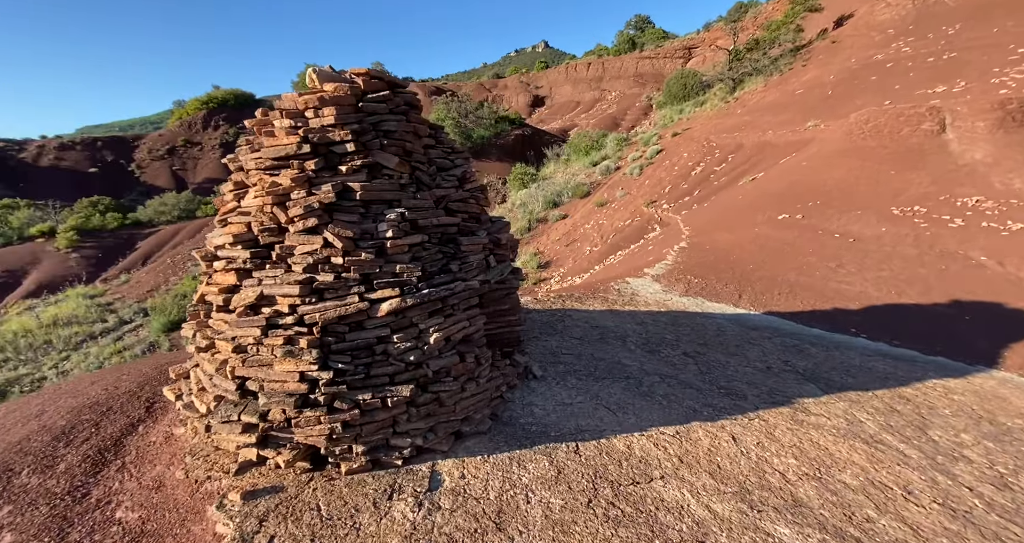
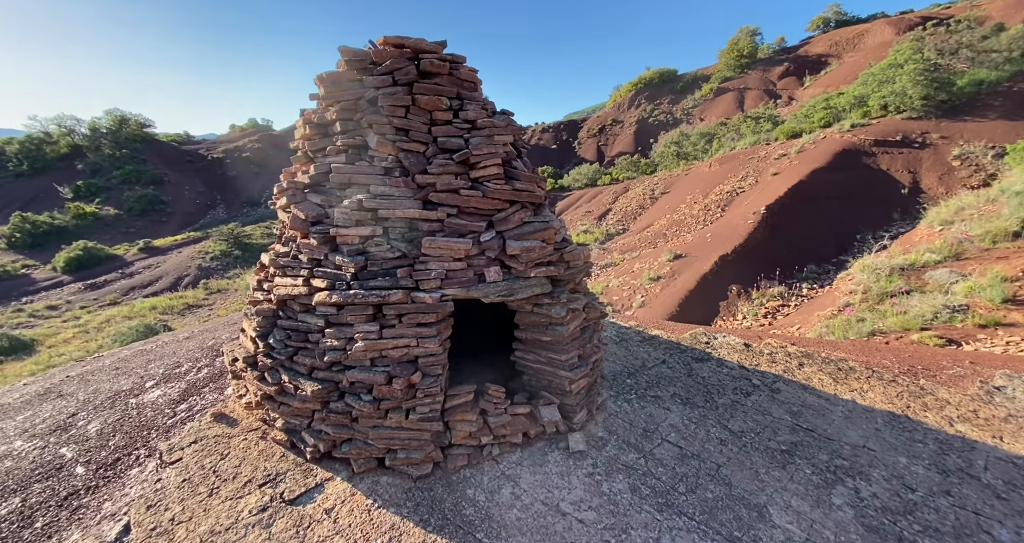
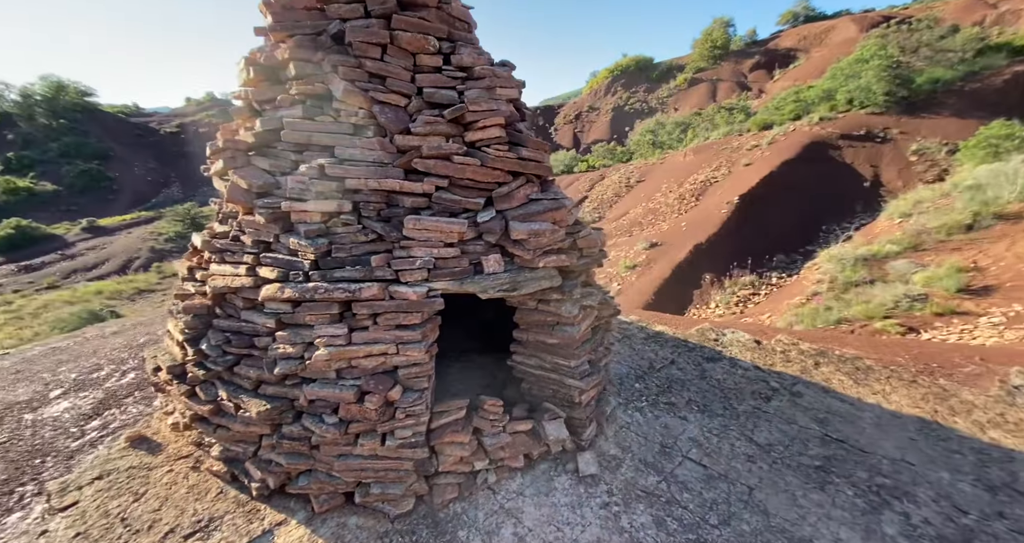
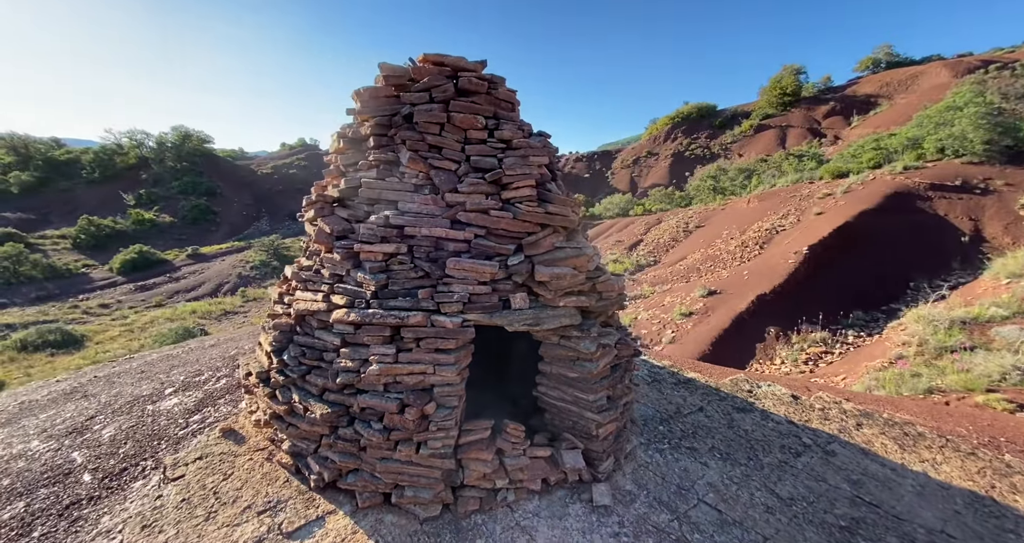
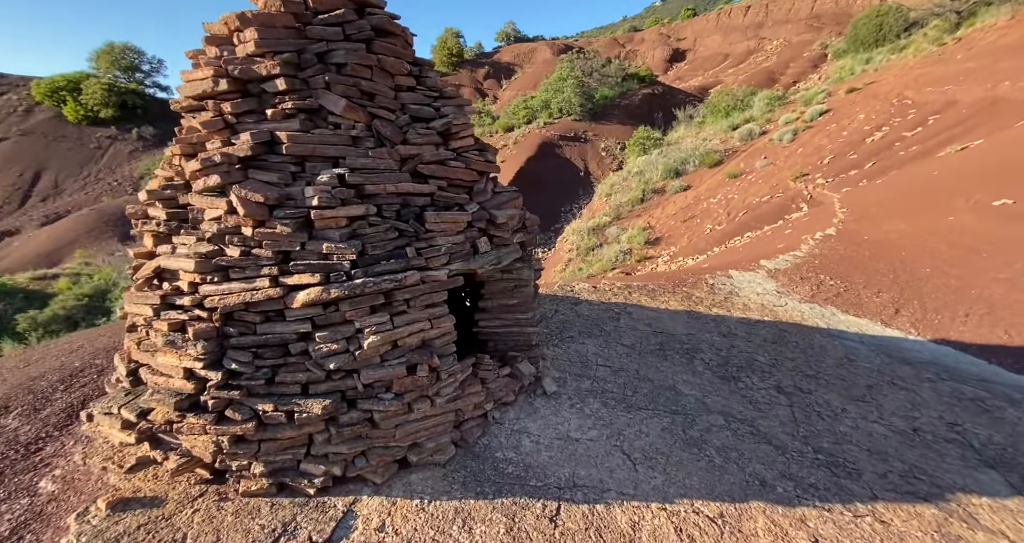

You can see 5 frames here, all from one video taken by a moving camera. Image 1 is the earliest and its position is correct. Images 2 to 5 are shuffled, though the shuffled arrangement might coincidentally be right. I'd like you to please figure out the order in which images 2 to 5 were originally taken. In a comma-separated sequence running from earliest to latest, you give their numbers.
5, 3, 4, 2
